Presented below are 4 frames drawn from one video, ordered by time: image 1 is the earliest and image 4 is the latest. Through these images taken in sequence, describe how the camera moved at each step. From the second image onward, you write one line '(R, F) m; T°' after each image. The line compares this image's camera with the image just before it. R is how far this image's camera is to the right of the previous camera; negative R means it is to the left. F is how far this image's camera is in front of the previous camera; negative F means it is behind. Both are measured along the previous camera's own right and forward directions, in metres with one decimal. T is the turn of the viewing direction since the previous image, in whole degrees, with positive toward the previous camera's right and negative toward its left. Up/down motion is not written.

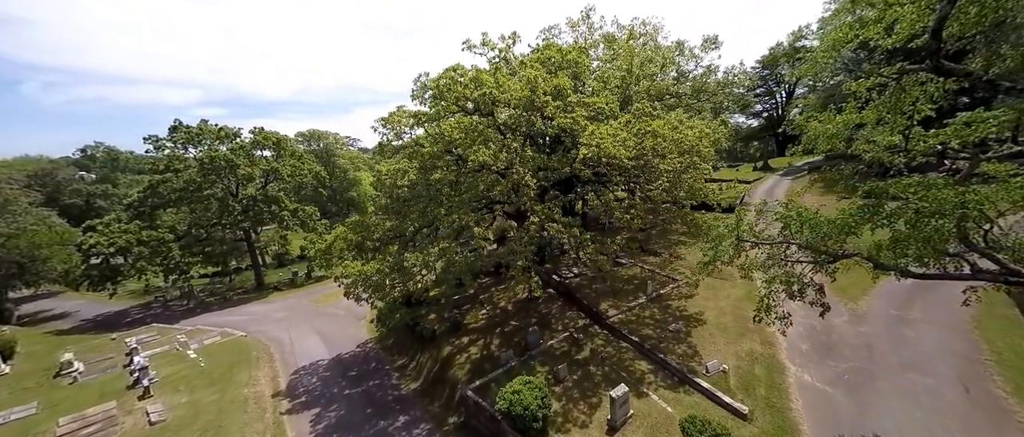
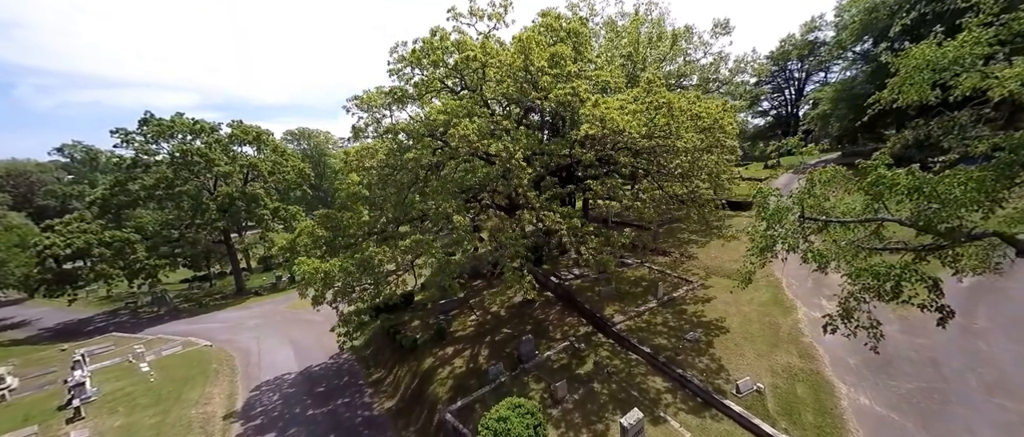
(+0.3, +2.0) m; 0°
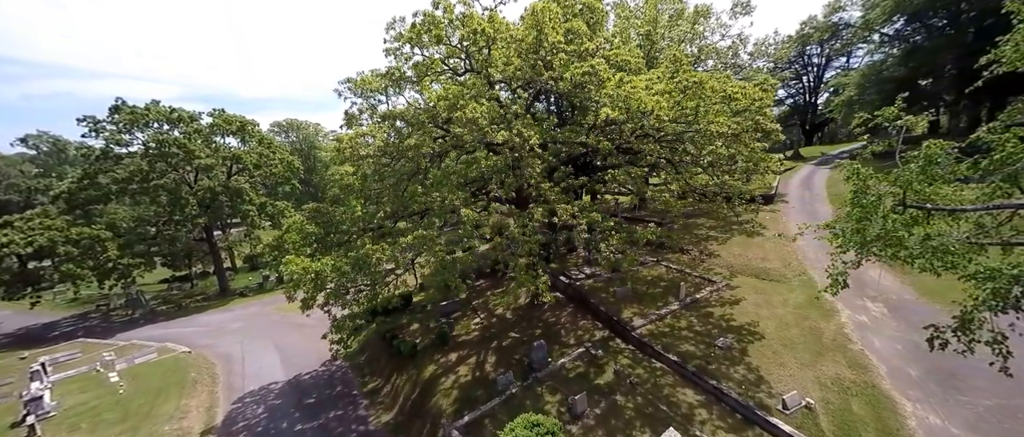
(-0.6, +1.2) m; +1°
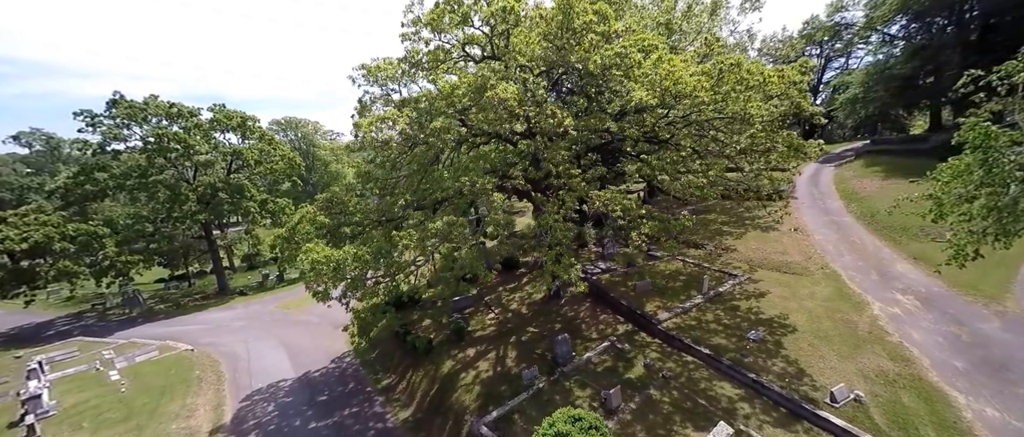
(-0.8, +0.4) m; +1°
